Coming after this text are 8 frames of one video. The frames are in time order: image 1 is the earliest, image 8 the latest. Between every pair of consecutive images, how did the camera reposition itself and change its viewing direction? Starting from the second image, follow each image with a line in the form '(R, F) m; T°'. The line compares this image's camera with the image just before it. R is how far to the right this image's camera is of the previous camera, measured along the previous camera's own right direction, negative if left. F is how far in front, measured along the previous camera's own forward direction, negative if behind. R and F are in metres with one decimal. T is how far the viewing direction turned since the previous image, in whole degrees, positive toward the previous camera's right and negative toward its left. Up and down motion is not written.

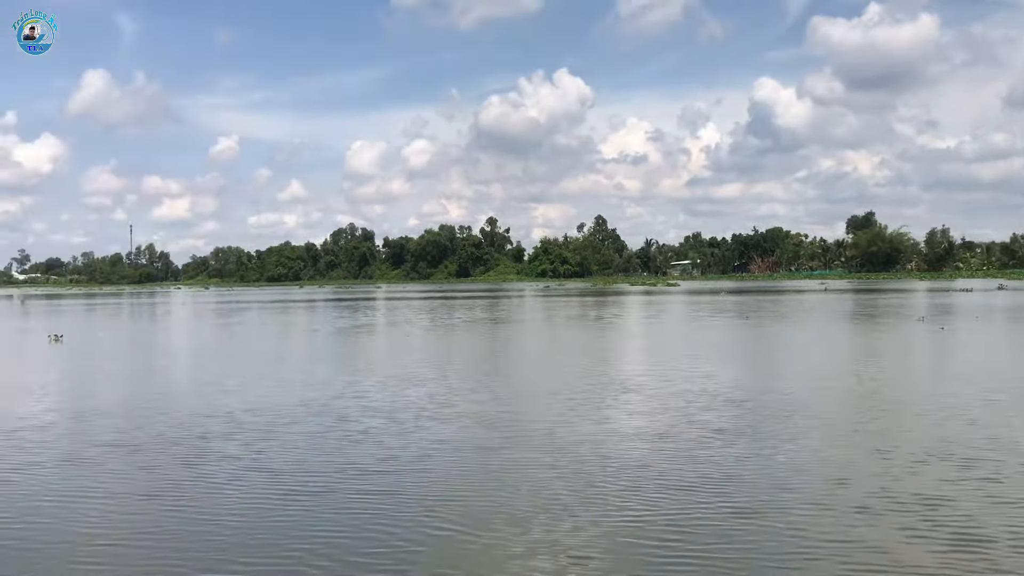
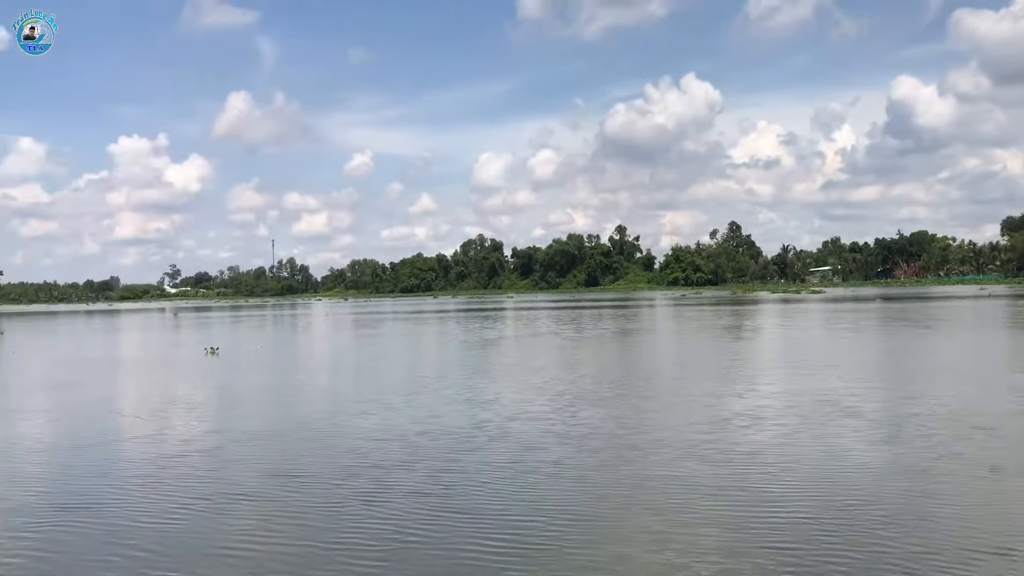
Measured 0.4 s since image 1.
(-1.3, +1.9) m; -9°
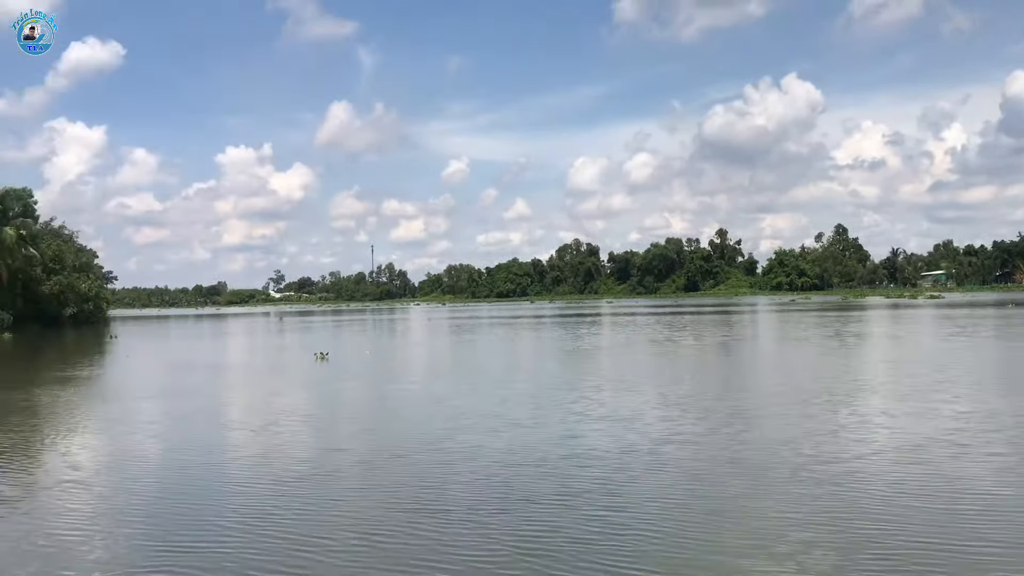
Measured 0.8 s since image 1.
(-0.8, +1.7) m; -7°
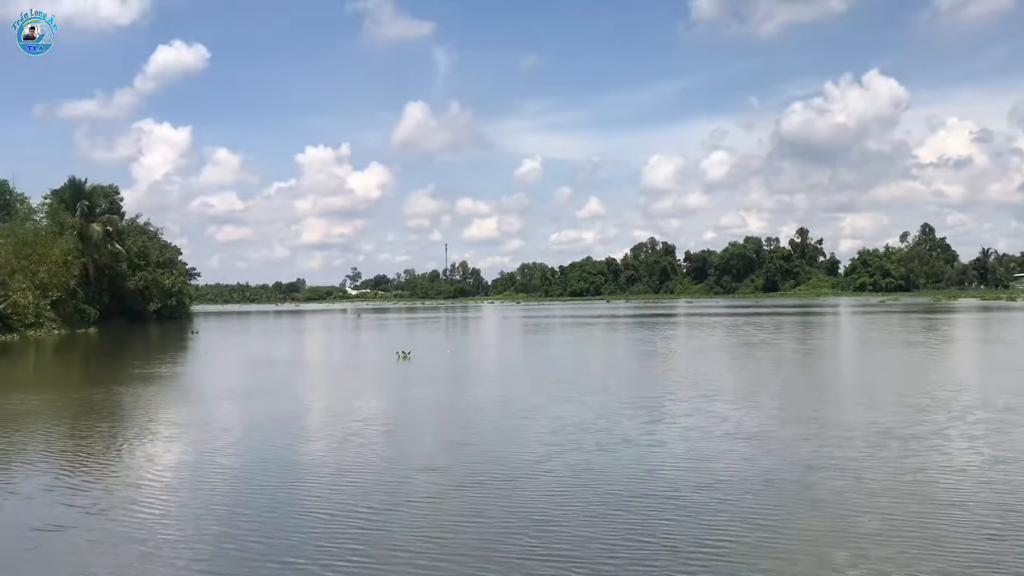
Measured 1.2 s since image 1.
(-0.3, +1.2) m; -5°
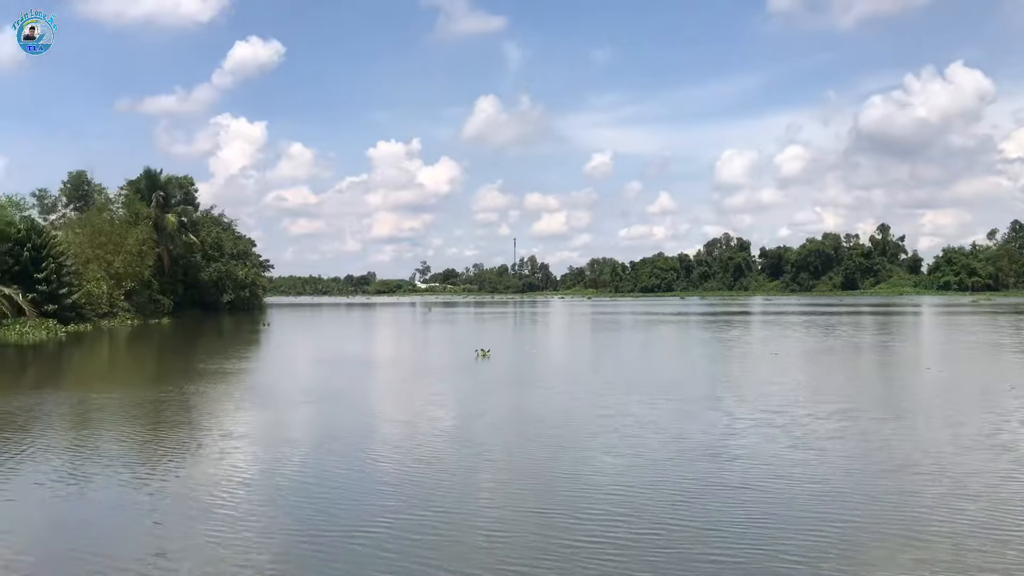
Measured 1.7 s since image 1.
(-0.3, +1.2) m; -5°
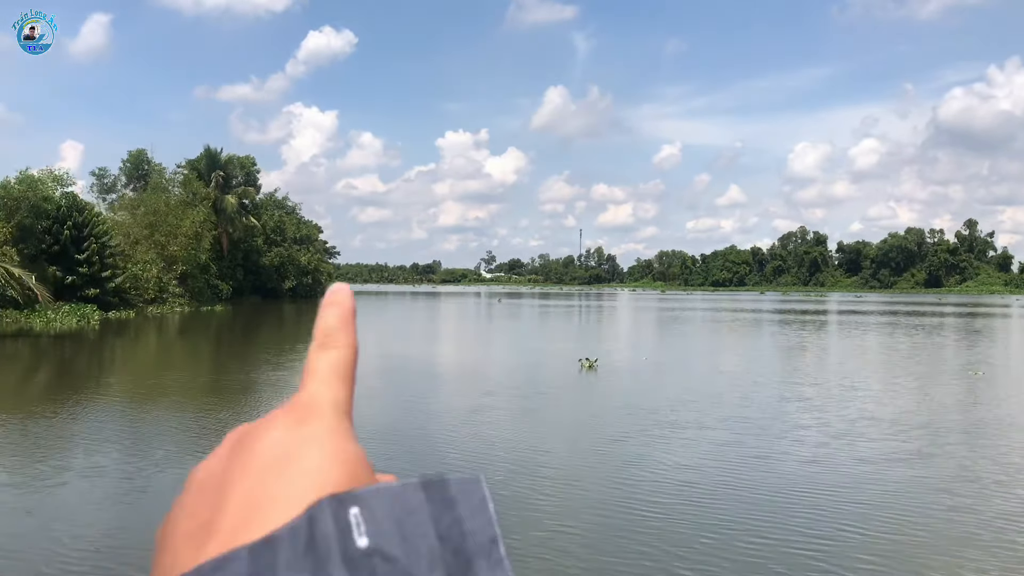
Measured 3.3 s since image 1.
(-0.5, +2.4) m; -5°
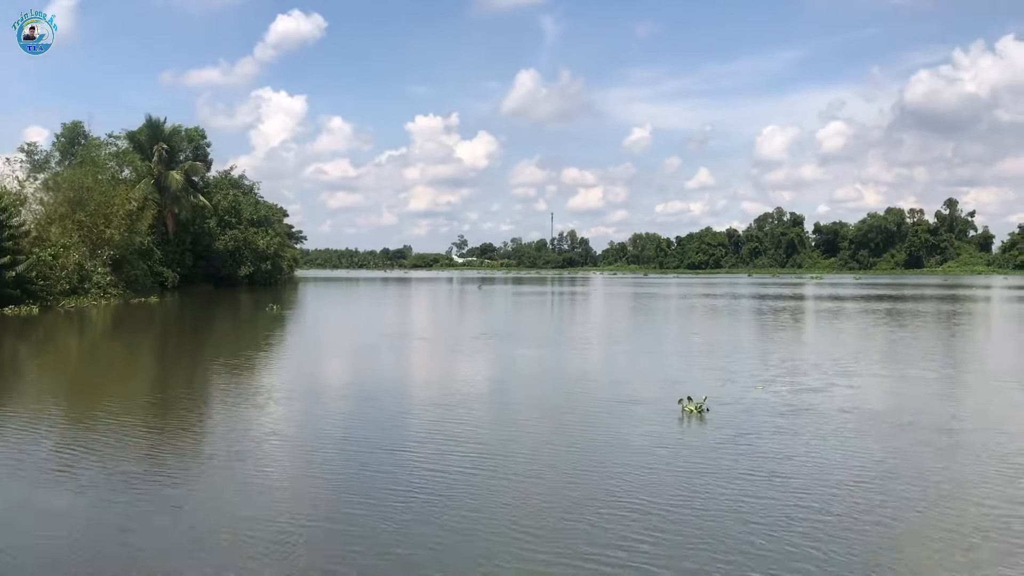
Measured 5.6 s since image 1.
(-0.4, +3.0) m; +2°
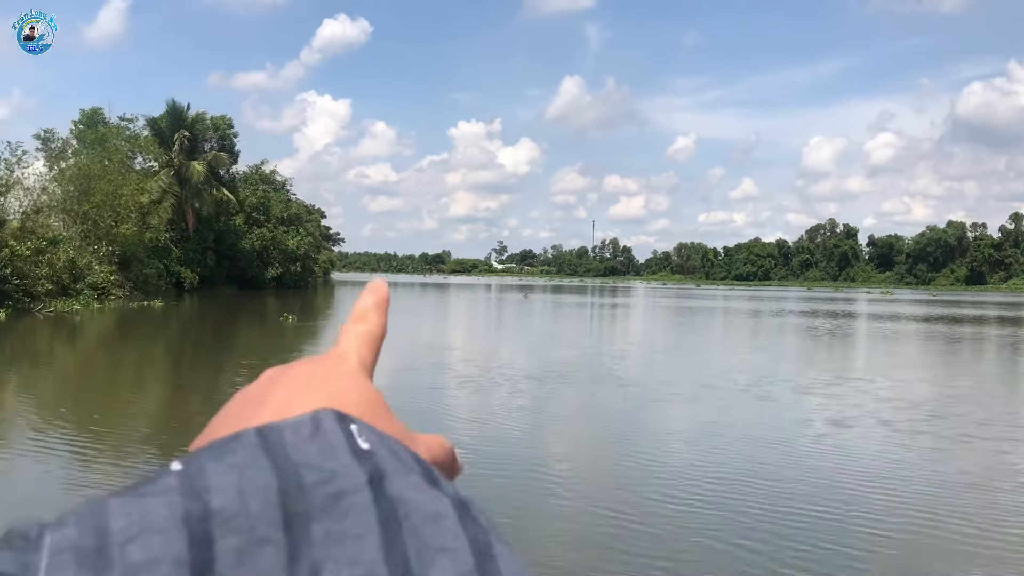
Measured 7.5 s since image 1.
(-0.4, +2.8) m; -3°
